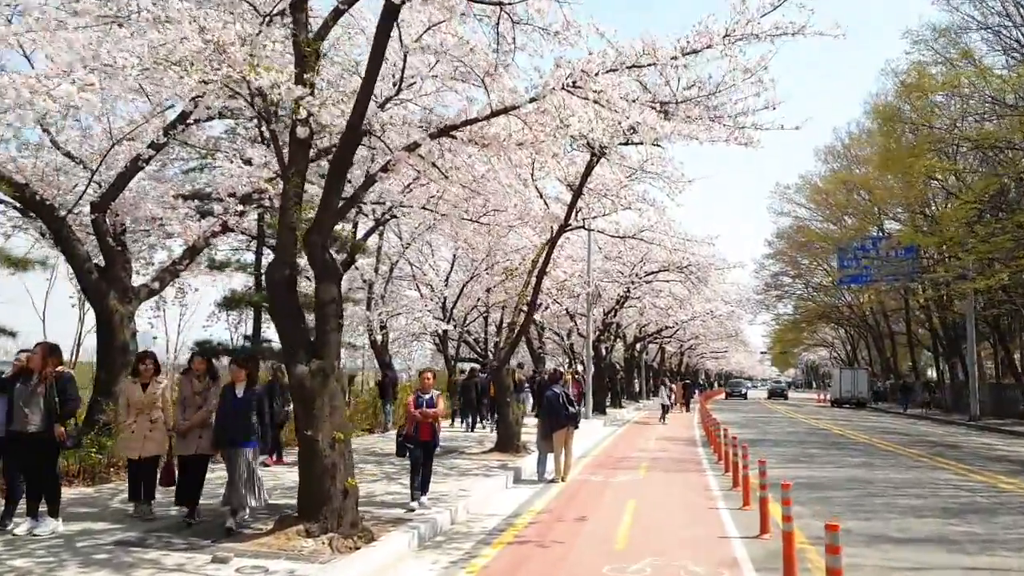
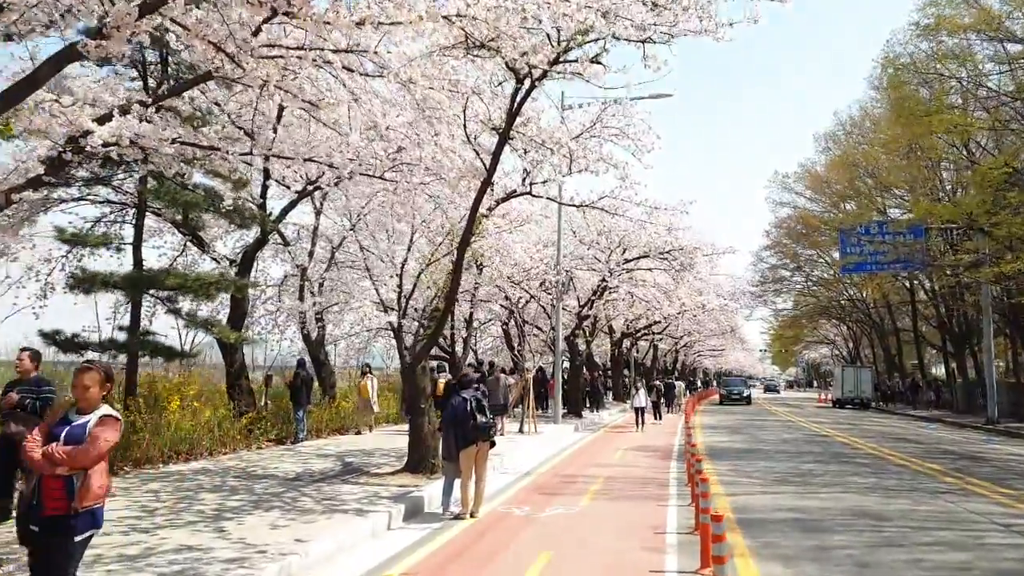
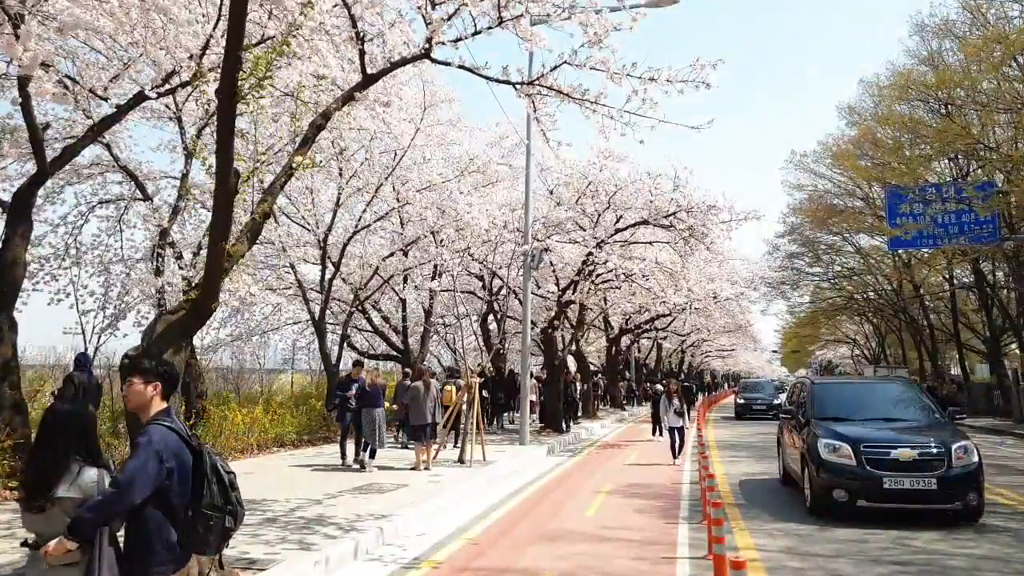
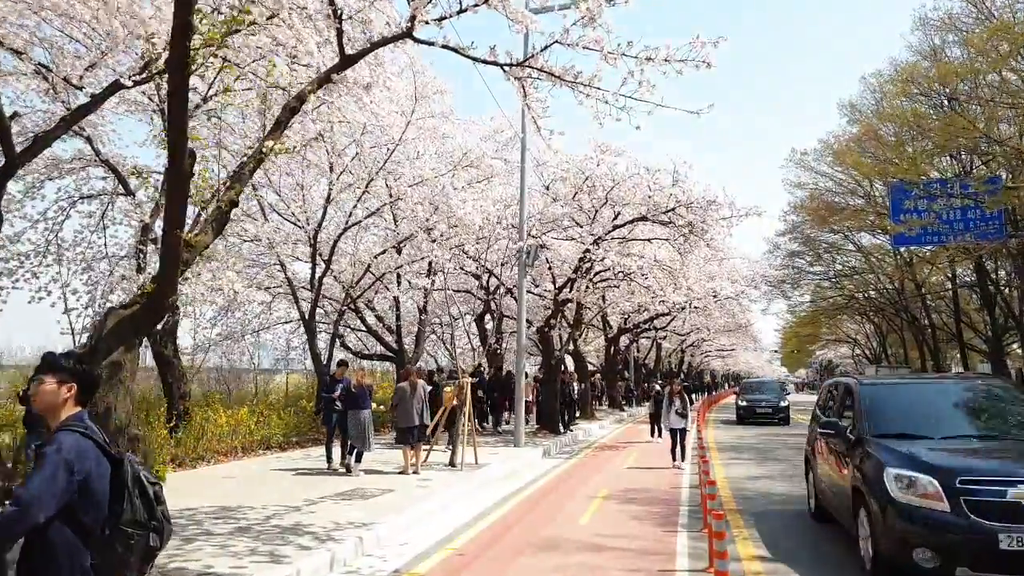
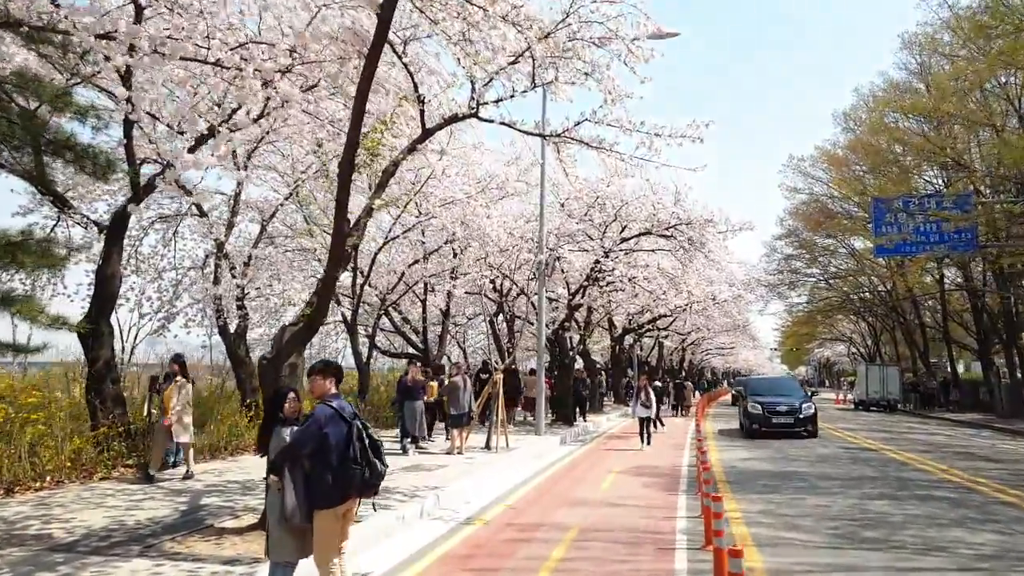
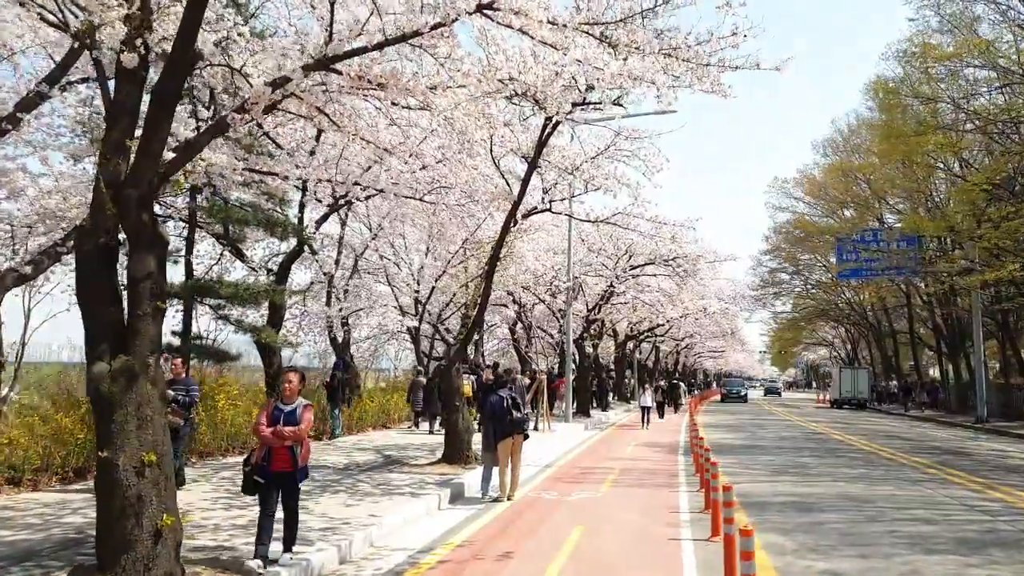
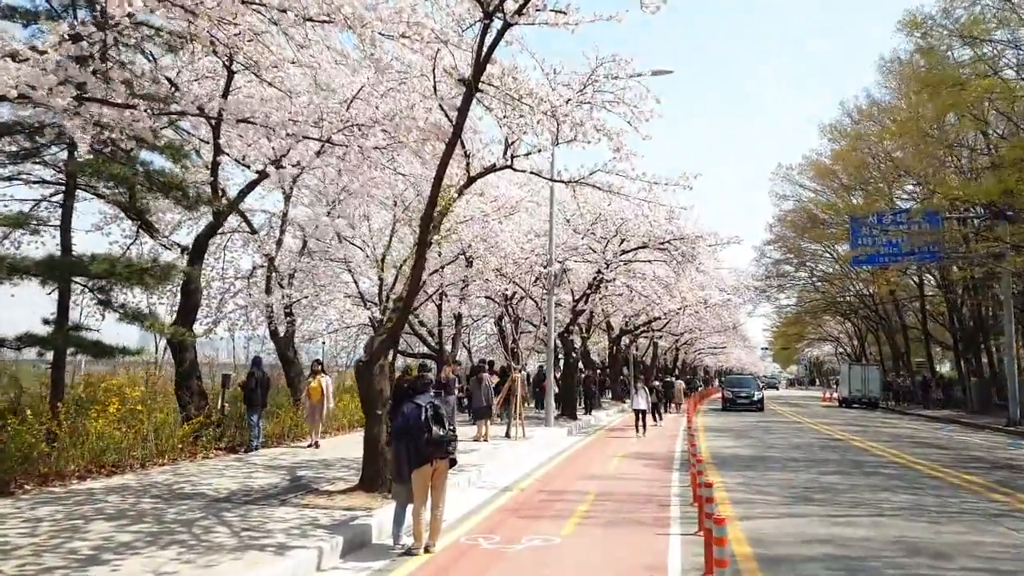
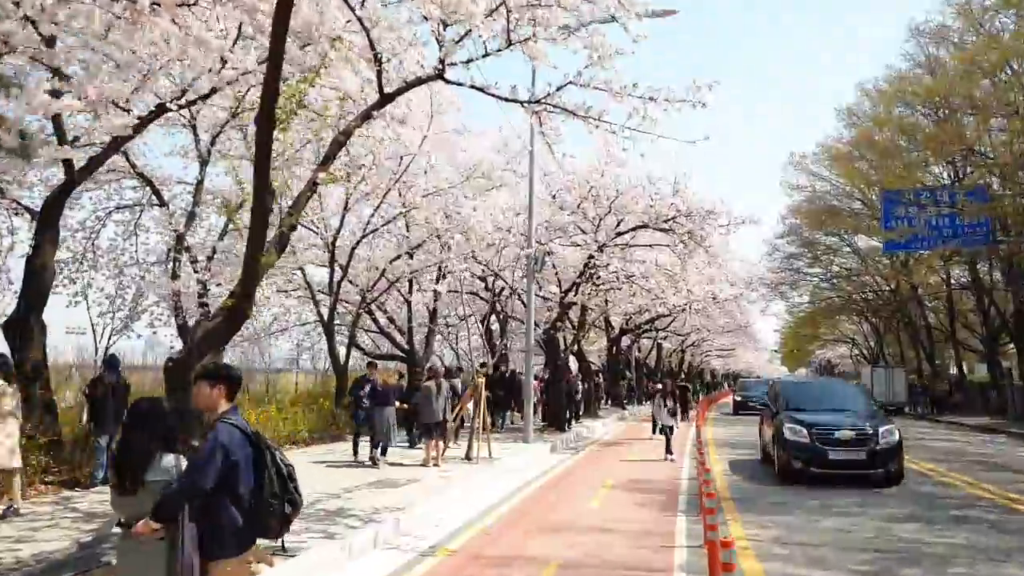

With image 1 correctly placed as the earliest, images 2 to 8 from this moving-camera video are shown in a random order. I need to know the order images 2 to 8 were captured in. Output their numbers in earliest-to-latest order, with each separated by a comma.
6, 2, 7, 5, 8, 3, 4
